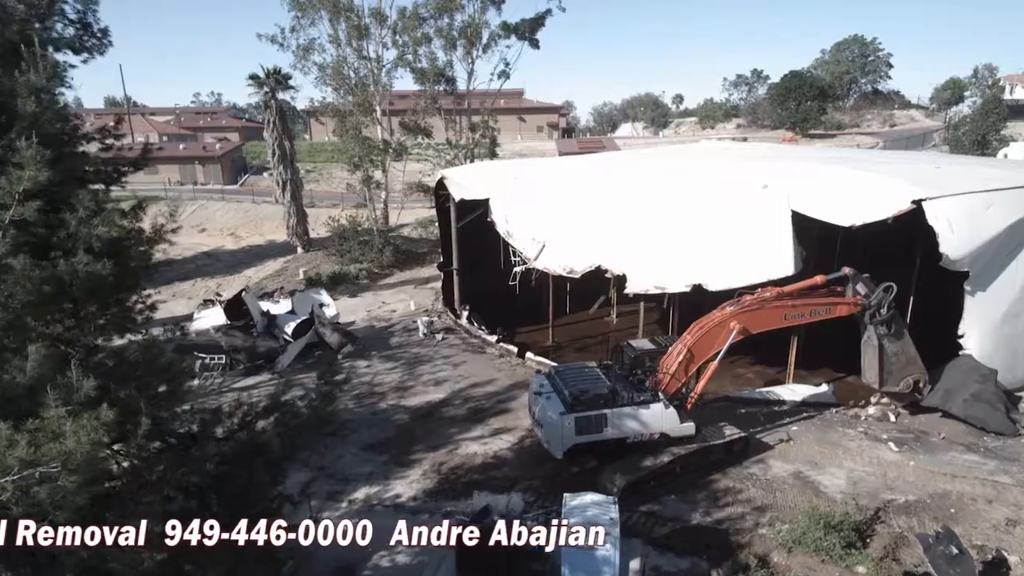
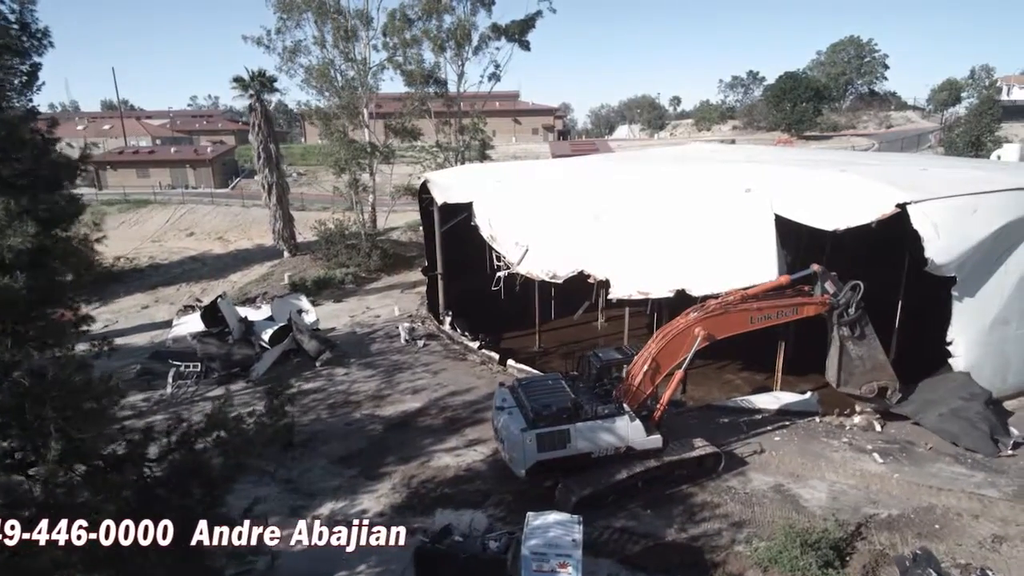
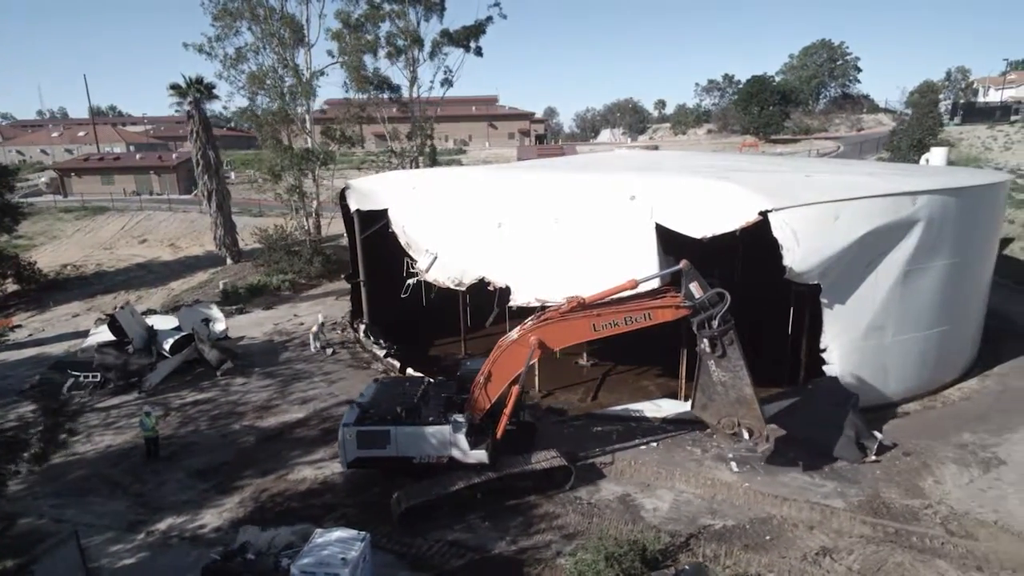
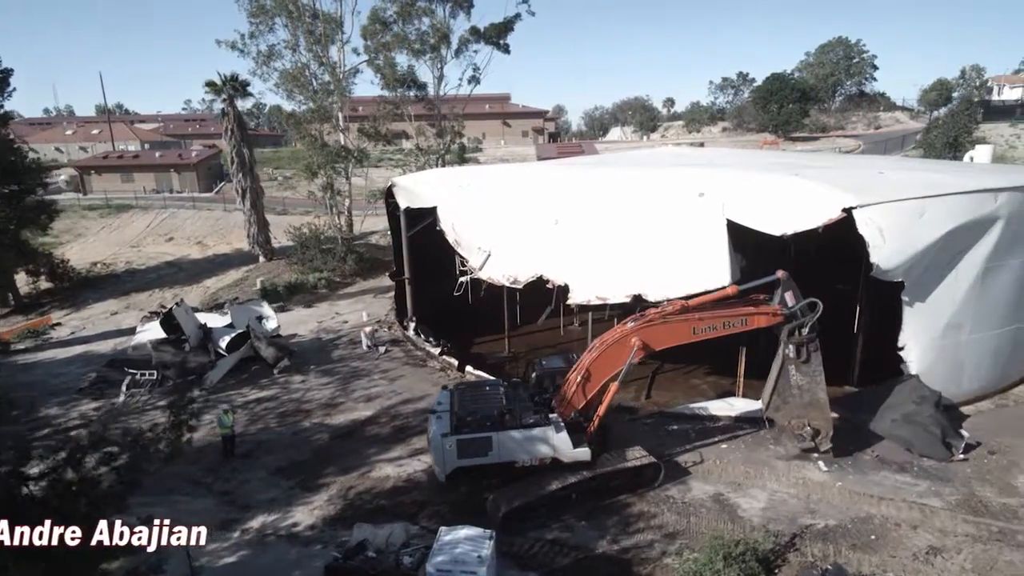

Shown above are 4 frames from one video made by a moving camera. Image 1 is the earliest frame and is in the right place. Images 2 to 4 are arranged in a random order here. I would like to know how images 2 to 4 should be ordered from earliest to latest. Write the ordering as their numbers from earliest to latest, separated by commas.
2, 4, 3
